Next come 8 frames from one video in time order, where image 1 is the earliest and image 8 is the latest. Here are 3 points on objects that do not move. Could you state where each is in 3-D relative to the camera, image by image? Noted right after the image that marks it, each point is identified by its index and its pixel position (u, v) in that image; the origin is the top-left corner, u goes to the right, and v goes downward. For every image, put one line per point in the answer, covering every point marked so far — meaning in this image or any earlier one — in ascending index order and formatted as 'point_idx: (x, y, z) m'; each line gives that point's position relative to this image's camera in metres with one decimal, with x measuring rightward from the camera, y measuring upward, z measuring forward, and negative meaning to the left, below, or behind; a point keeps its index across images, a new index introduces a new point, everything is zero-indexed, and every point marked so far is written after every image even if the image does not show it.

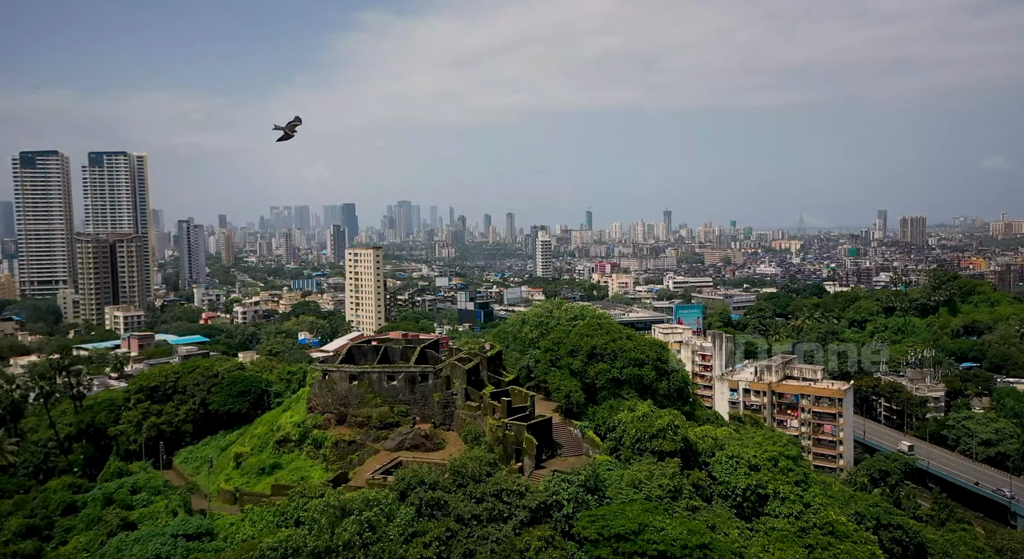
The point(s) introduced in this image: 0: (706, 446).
0: (+4.4, -3.8, +15.5) m
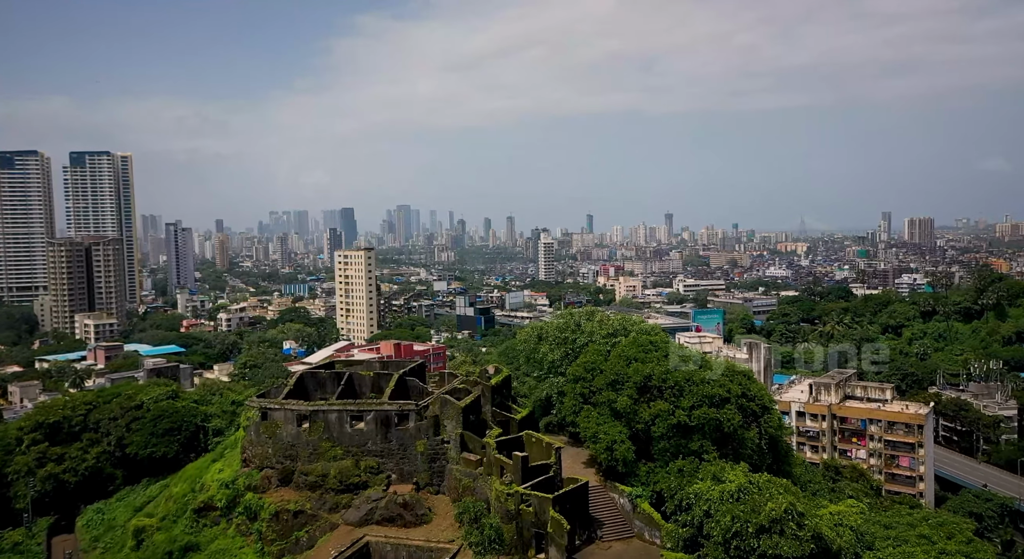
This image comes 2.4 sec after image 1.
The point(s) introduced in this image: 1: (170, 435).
0: (+4.7, -3.8, +9.8) m
1: (-9.4, -4.3, +18.7) m
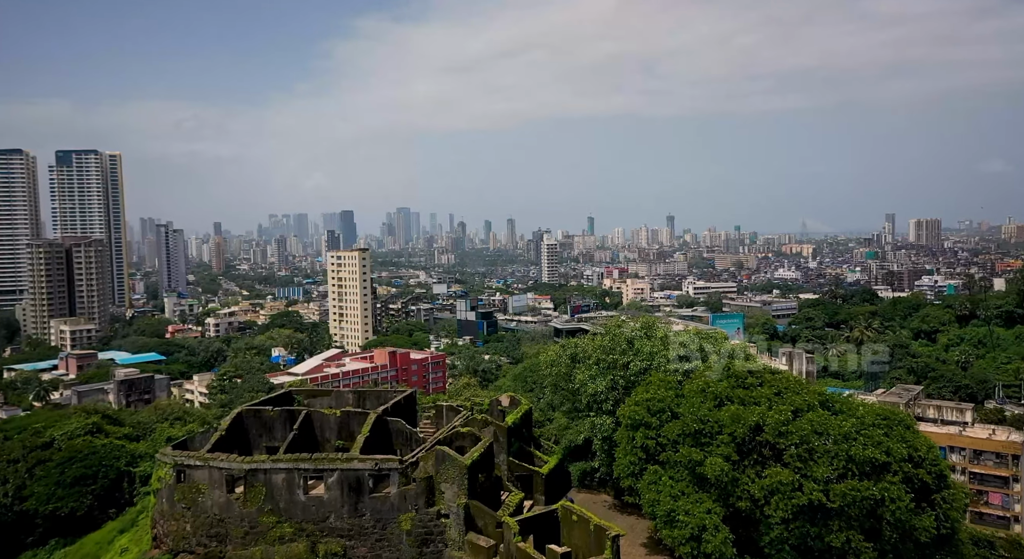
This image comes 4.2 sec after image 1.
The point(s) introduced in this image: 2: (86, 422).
0: (+5.1, -3.7, +5.3) m
1: (-9.0, -4.3, +14.3) m
2: (-10.2, -3.4, +16.3) m
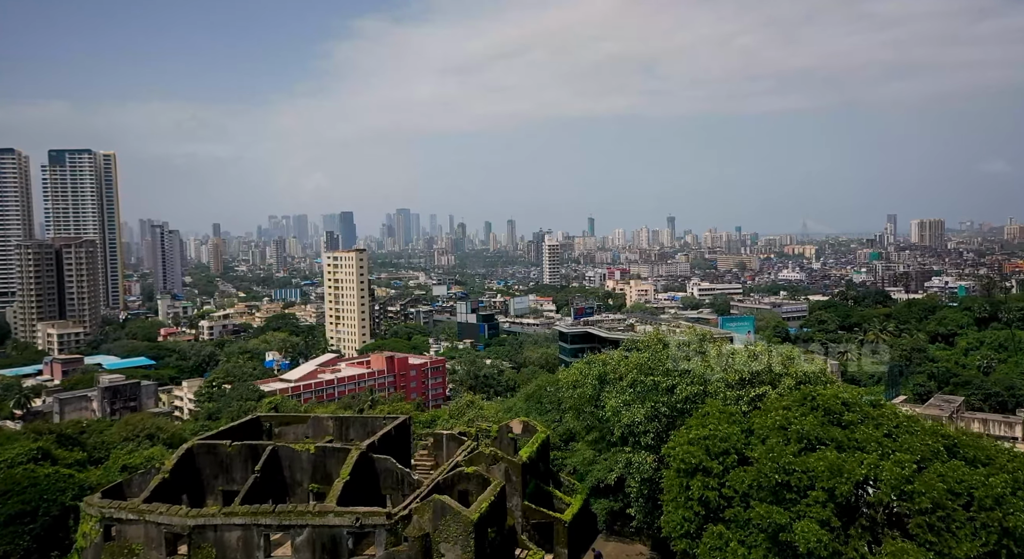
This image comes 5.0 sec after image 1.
0: (+5.4, -3.8, +3.2) m
1: (-8.8, -4.4, +12.2) m
2: (-10.0, -3.5, +14.2) m
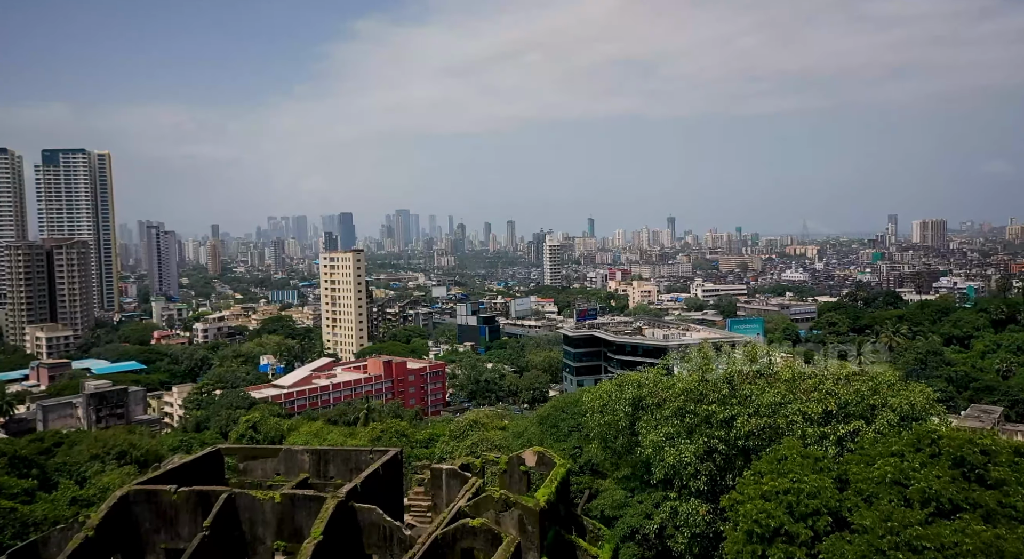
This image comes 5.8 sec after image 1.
0: (+5.5, -3.8, +1.5) m
1: (-8.6, -4.4, +10.4) m
2: (-9.8, -3.5, +12.5) m
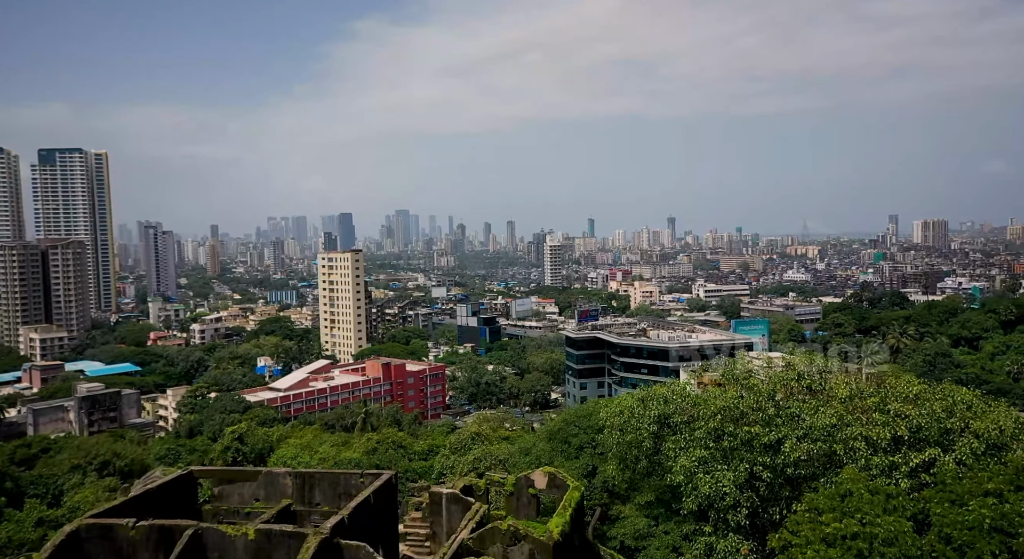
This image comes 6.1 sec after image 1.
0: (+5.6, -3.8, +0.6) m
1: (-8.5, -4.4, +9.5) m
2: (-9.7, -3.5, +11.5) m
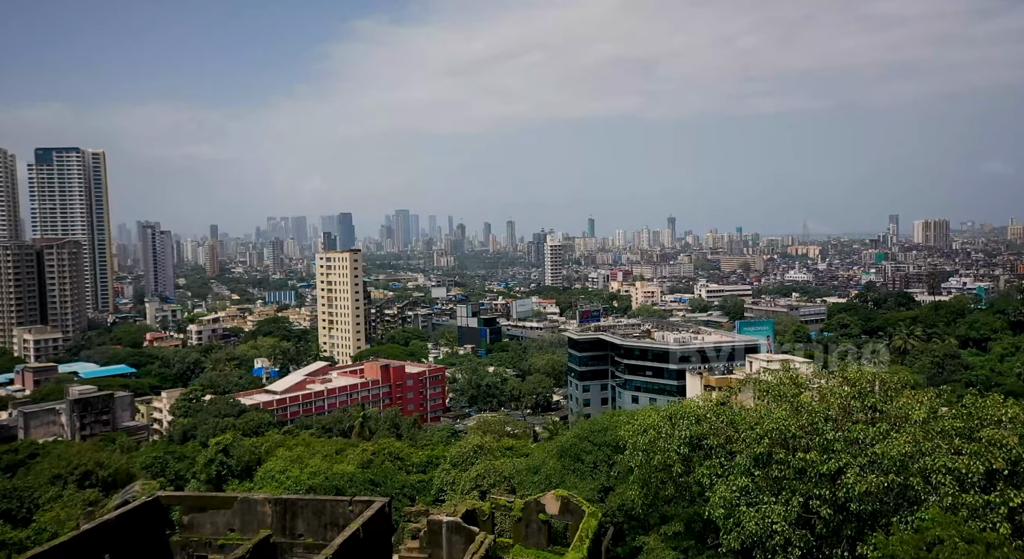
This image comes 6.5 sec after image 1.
0: (+5.7, -3.8, -0.3) m
1: (-8.4, -4.4, +8.7) m
2: (-9.6, -3.6, +10.7) m
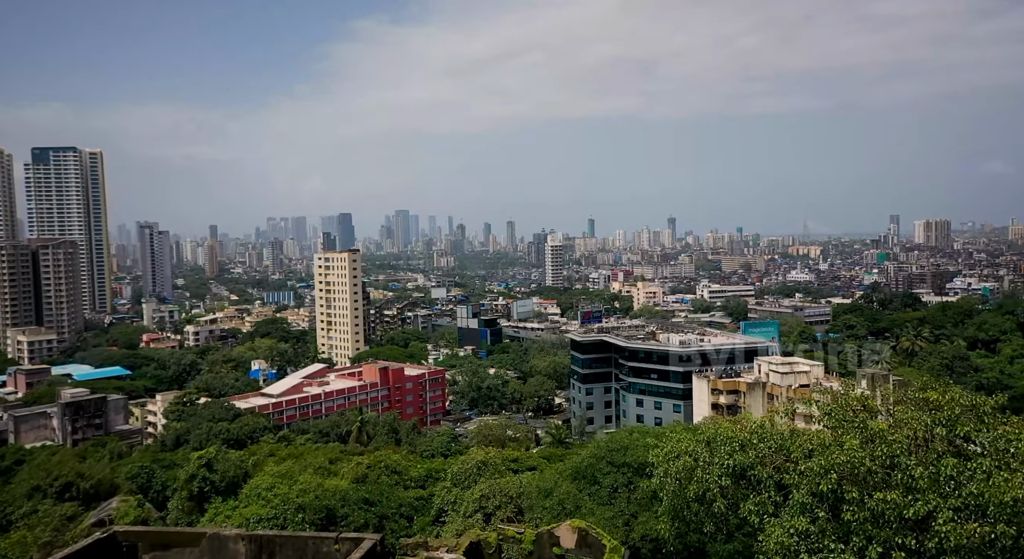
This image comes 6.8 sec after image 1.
0: (+5.8, -3.8, -1.1) m
1: (-8.3, -4.5, +7.8) m
2: (-9.5, -3.6, +9.8) m
